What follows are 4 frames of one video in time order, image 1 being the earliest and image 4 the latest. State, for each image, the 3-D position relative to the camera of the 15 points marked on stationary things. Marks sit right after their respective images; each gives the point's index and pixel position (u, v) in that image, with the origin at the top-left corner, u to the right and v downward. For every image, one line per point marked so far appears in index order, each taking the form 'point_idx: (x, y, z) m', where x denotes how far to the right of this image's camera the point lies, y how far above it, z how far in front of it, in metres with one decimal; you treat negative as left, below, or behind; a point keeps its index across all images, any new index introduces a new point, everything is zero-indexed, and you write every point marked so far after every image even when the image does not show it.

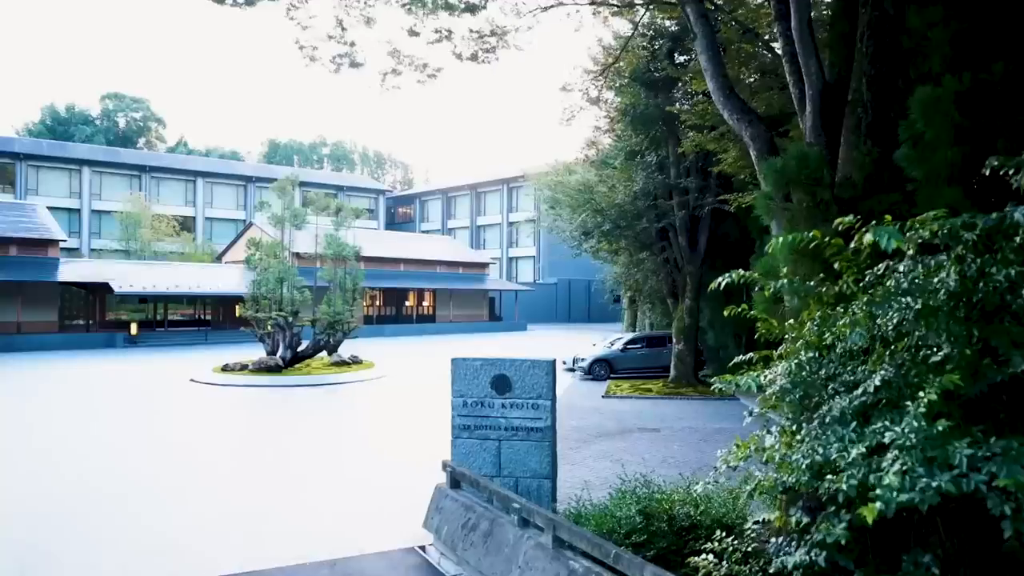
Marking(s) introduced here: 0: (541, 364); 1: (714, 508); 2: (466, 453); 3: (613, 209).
0: (+0.3, -0.7, +7.0) m
1: (+1.4, -1.6, +5.3) m
2: (-0.5, -1.6, +7.2) m
3: (+2.4, +1.9, +18.0) m
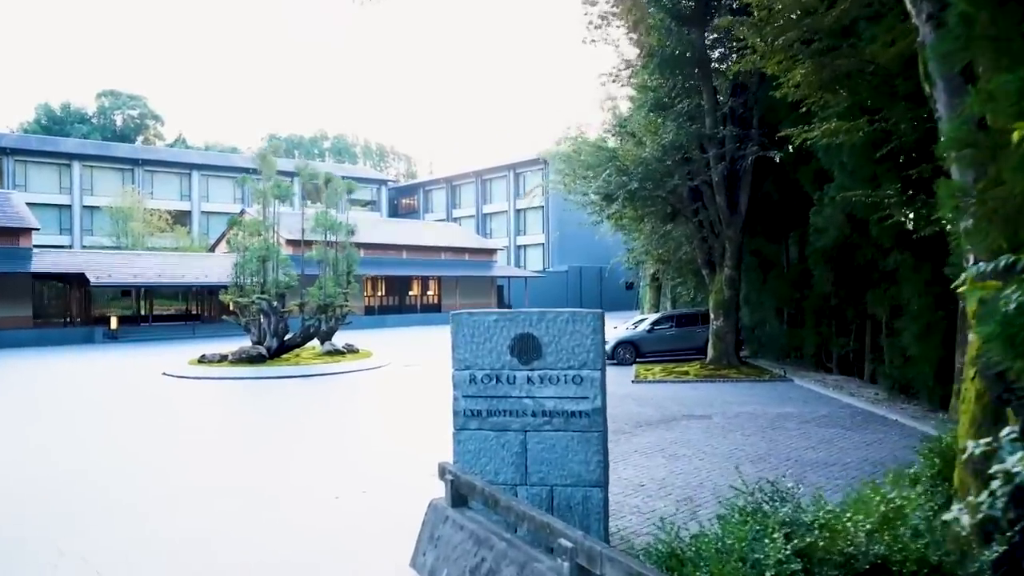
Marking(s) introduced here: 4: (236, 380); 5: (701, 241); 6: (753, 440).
0: (+0.5, -0.2, +4.8) m
1: (+1.6, -1.0, +3.0) m
2: (-0.3, -1.1, +4.9) m
3: (+2.6, +2.5, +15.6) m
4: (-6.7, -2.2, +17.9) m
5: (+4.4, +1.1, +17.2) m
6: (+2.9, -1.8, +8.9) m
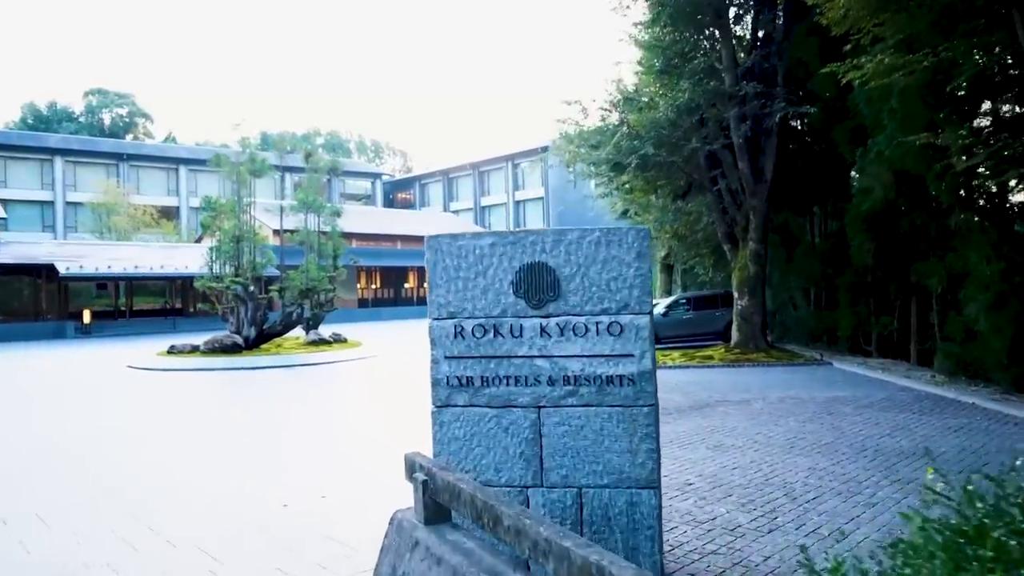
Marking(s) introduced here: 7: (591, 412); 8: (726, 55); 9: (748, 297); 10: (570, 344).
0: (+0.5, +0.2, +3.2) m
1: (+1.7, -0.6, +1.5) m
2: (-0.2, -0.7, +3.4) m
3: (+2.6, +3.0, +14.1) m
4: (-6.7, -1.9, +16.4) m
5: (+4.4, +1.6, +15.6) m
6: (+2.9, -1.4, +7.3) m
7: (+0.3, -0.5, +3.2) m
8: (+4.0, +4.4, +13.9) m
9: (+4.6, -0.2, +14.6) m
10: (+0.3, -0.2, +3.2) m
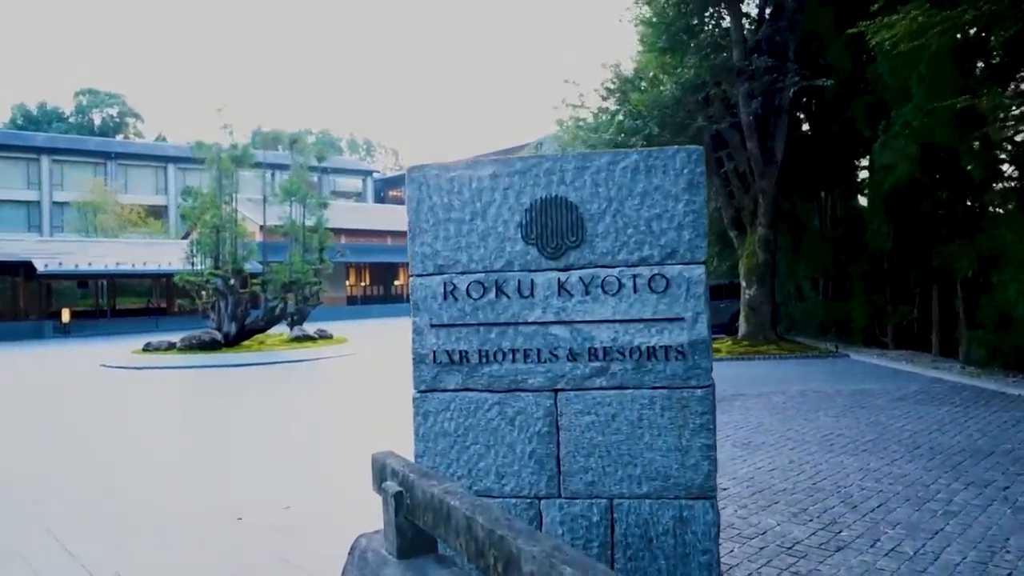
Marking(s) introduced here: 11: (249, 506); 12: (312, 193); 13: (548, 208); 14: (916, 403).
0: (+0.5, +0.4, +2.4) m
1: (+1.7, -0.4, +0.7) m
2: (-0.2, -0.5, +2.5) m
3: (+2.5, +3.2, +13.3) m
4: (-6.7, -1.7, +15.5) m
5: (+4.3, +1.8, +14.8) m
6: (+2.9, -1.2, +6.5) m
7: (+0.4, -0.4, +2.4) m
8: (+3.9, +4.6, +13.1) m
9: (+4.5, 0.0, +13.8) m
10: (+0.3, -0.1, +2.4) m
11: (-1.9, -1.7, +5.5) m
12: (-5.3, +2.5, +20.0) m
13: (+0.1, +0.3, +2.5) m
14: (+4.0, -1.1, +7.3) m
